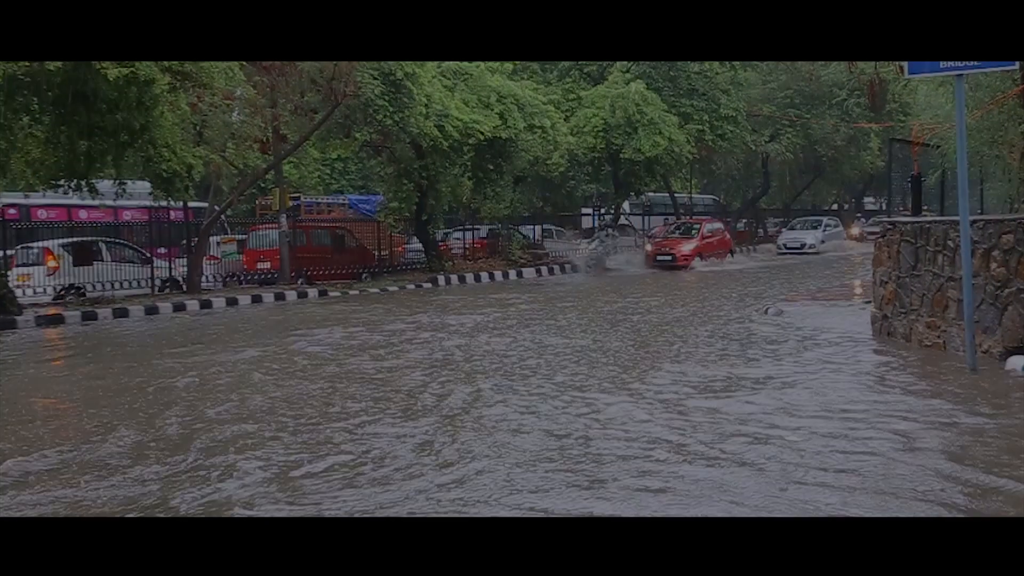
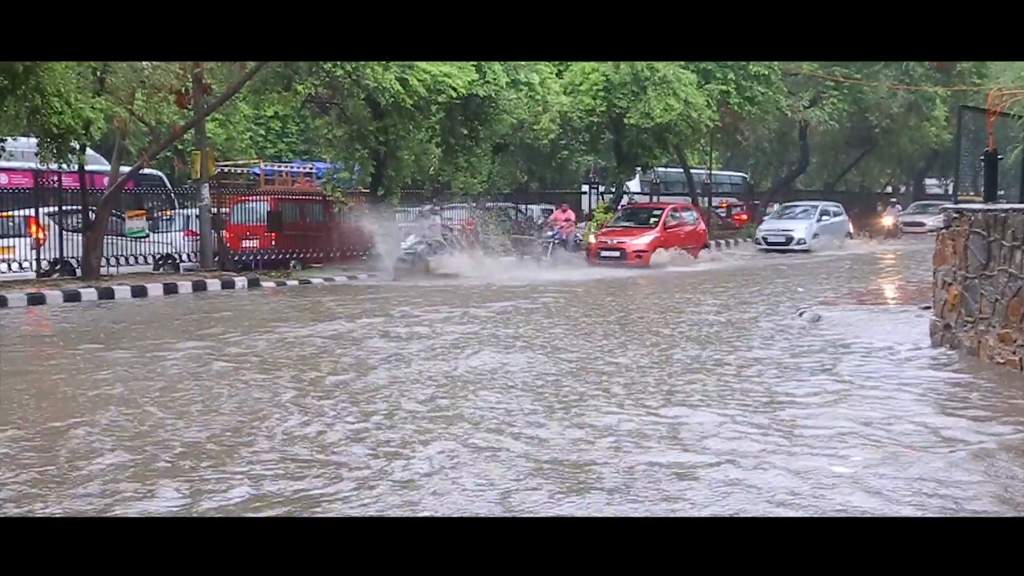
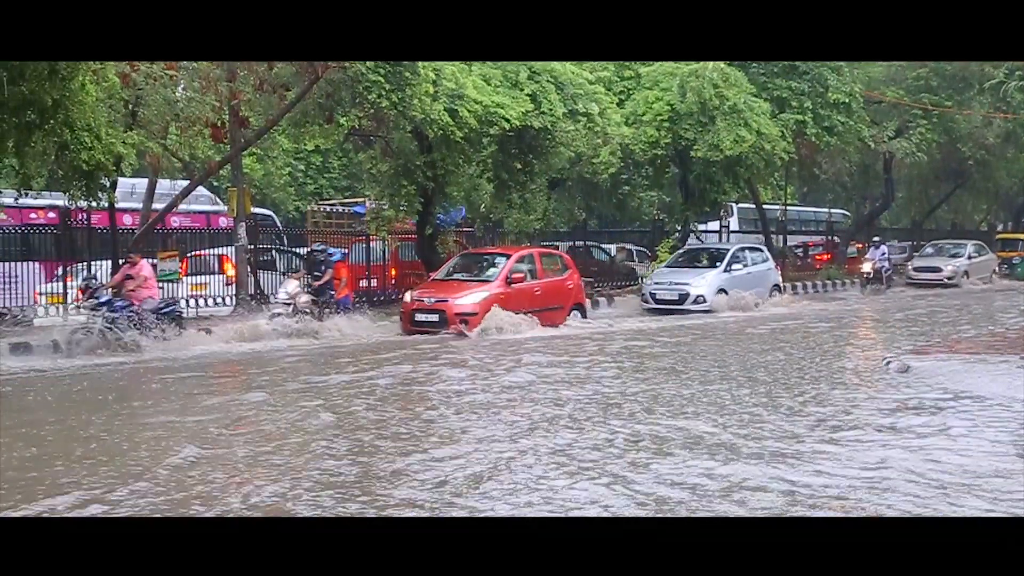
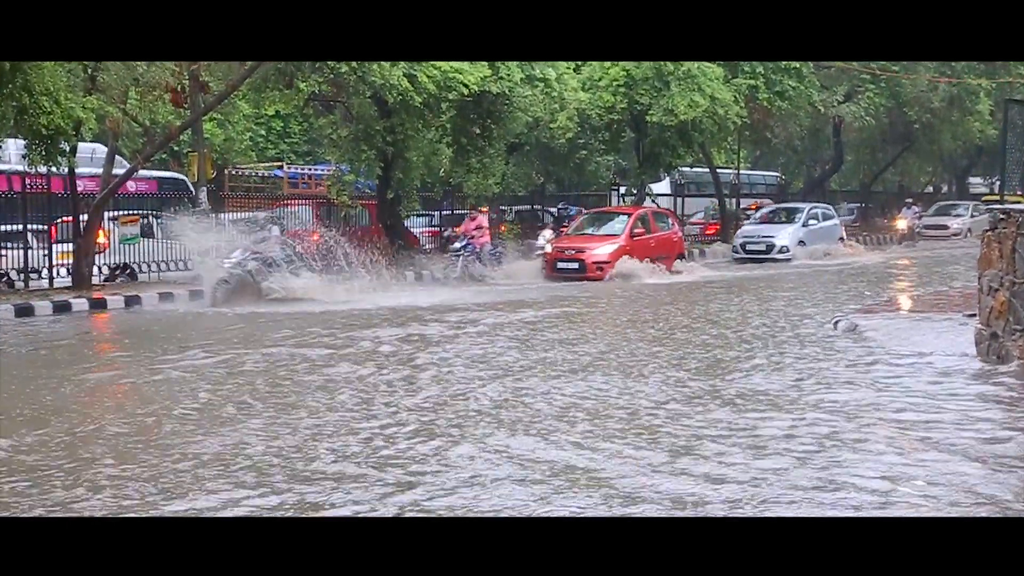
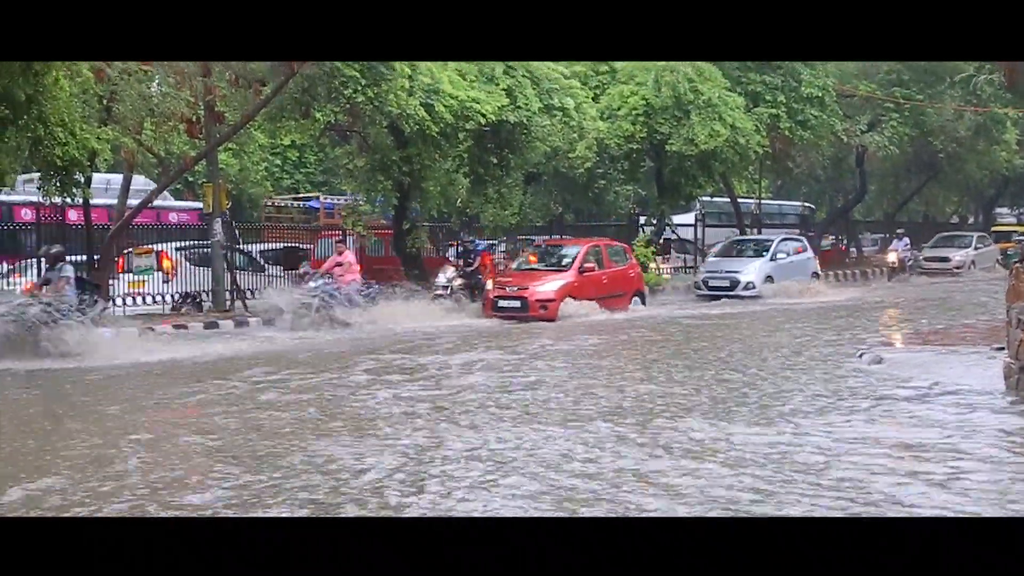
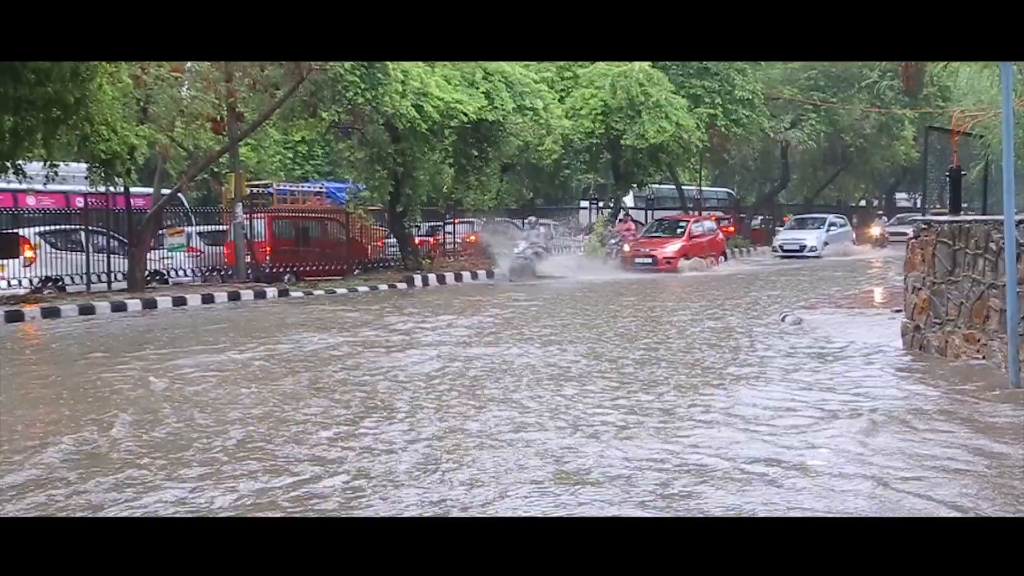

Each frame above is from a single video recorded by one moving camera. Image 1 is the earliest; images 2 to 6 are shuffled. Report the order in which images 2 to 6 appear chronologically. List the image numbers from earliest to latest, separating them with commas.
6, 2, 4, 5, 3
